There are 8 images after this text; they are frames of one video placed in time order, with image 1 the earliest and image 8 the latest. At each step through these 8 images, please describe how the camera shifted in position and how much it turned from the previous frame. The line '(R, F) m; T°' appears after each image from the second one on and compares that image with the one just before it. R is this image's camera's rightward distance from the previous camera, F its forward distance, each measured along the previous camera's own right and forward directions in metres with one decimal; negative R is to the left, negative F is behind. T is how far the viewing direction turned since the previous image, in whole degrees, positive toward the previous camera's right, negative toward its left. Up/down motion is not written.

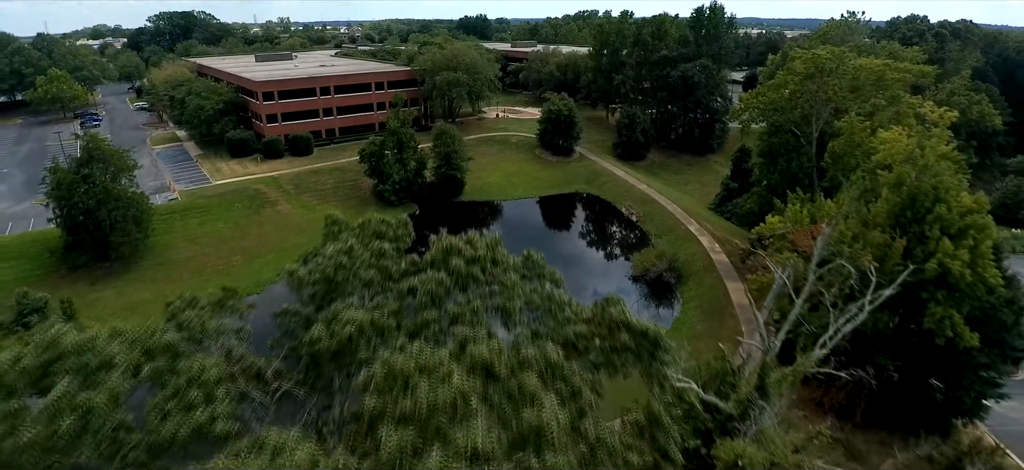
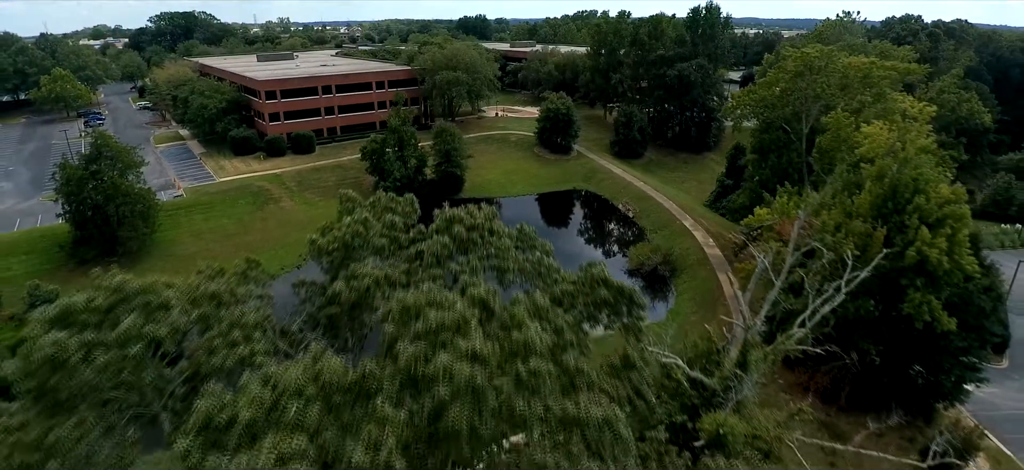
(+0.1, -0.8) m; 0°
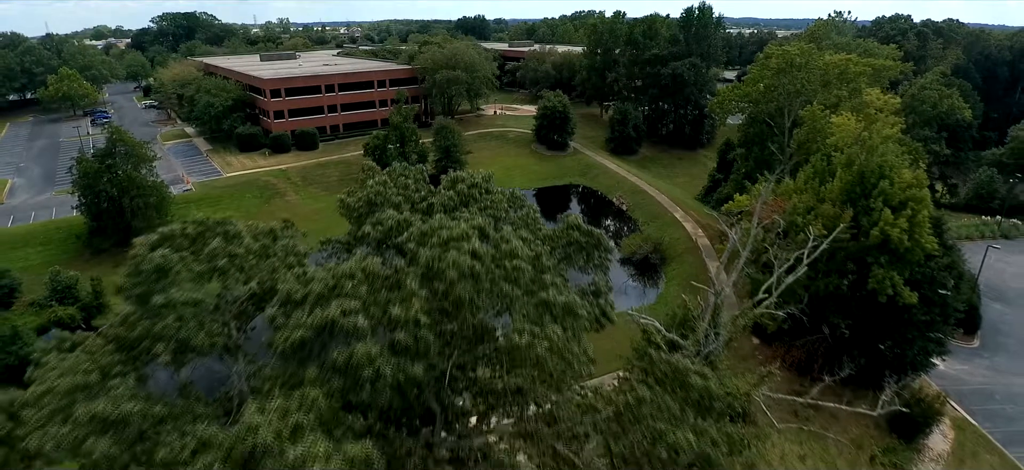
(+0.1, -1.5) m; 0°
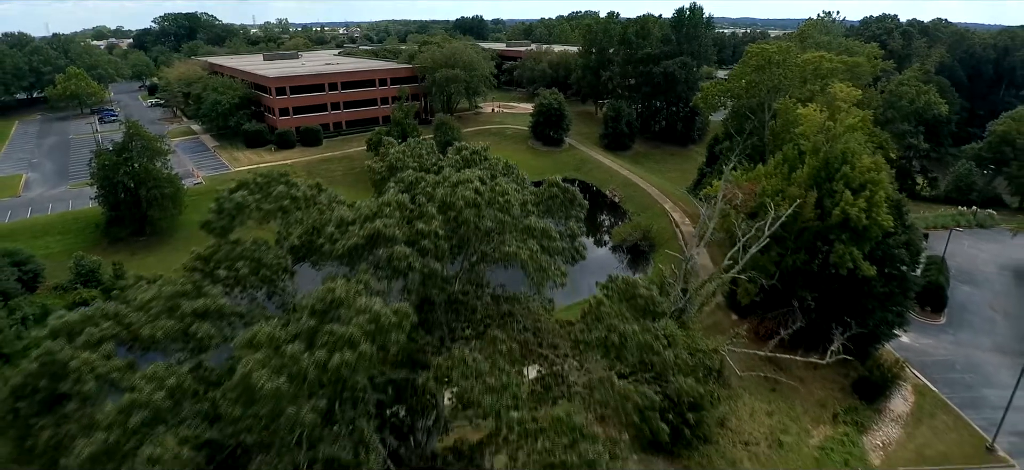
(+0.1, -1.9) m; 0°
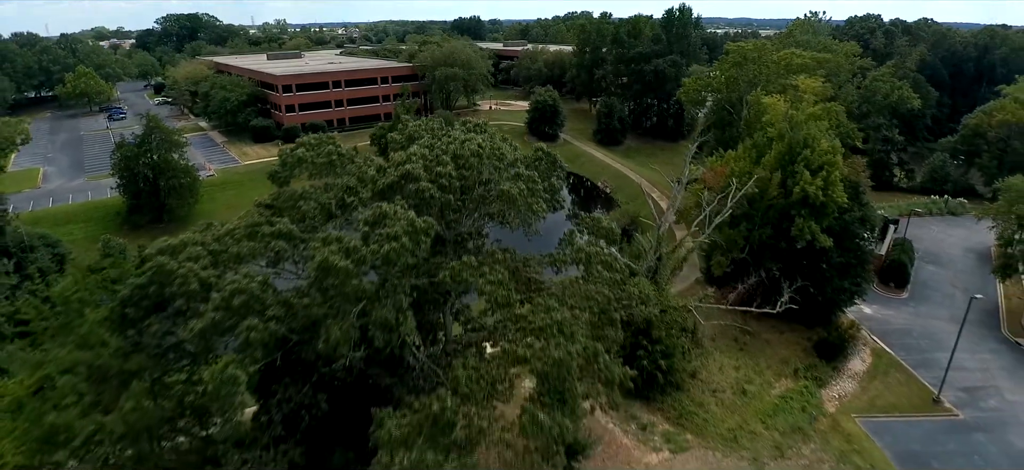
(+0.1, -2.4) m; 0°
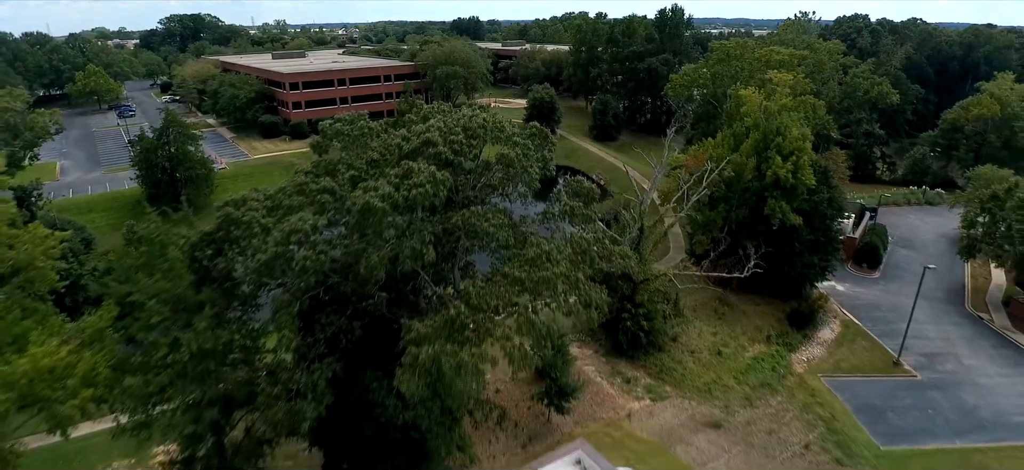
(0.0, -2.2) m; 0°
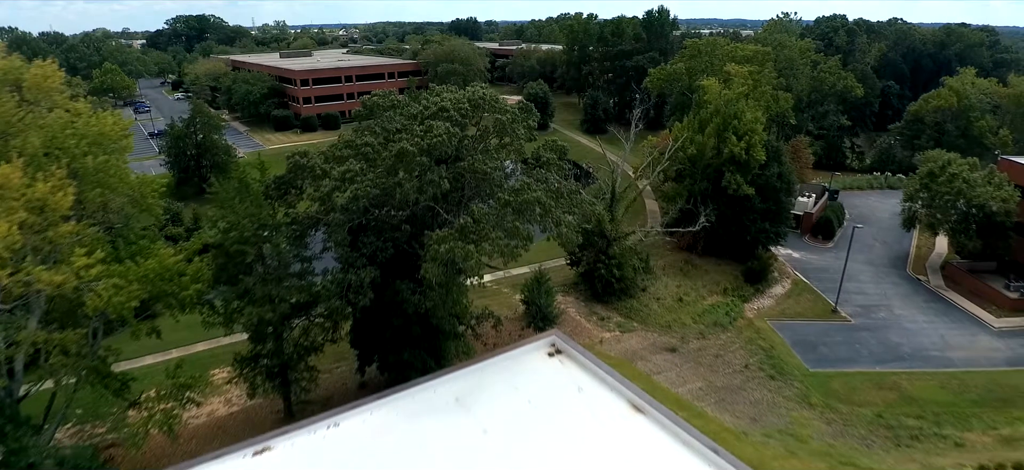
(+0.2, -4.2) m; 0°
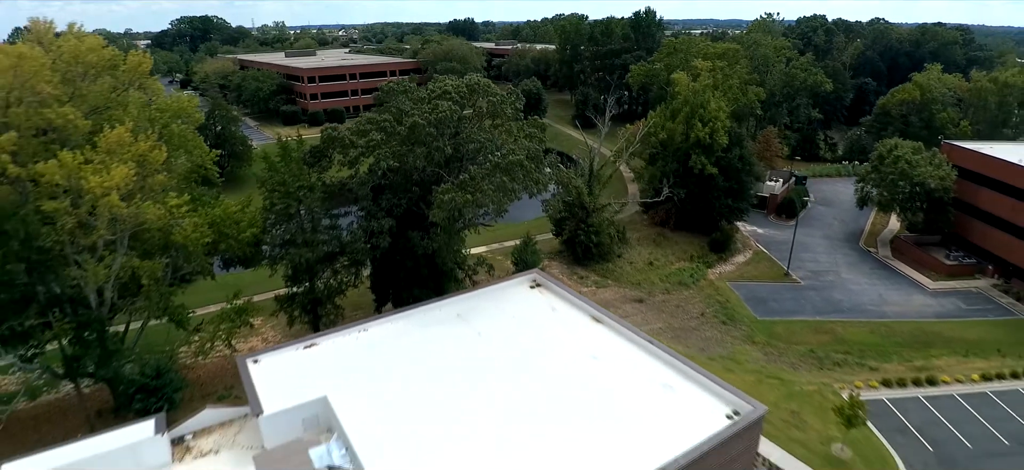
(+0.3, -4.0) m; 0°
